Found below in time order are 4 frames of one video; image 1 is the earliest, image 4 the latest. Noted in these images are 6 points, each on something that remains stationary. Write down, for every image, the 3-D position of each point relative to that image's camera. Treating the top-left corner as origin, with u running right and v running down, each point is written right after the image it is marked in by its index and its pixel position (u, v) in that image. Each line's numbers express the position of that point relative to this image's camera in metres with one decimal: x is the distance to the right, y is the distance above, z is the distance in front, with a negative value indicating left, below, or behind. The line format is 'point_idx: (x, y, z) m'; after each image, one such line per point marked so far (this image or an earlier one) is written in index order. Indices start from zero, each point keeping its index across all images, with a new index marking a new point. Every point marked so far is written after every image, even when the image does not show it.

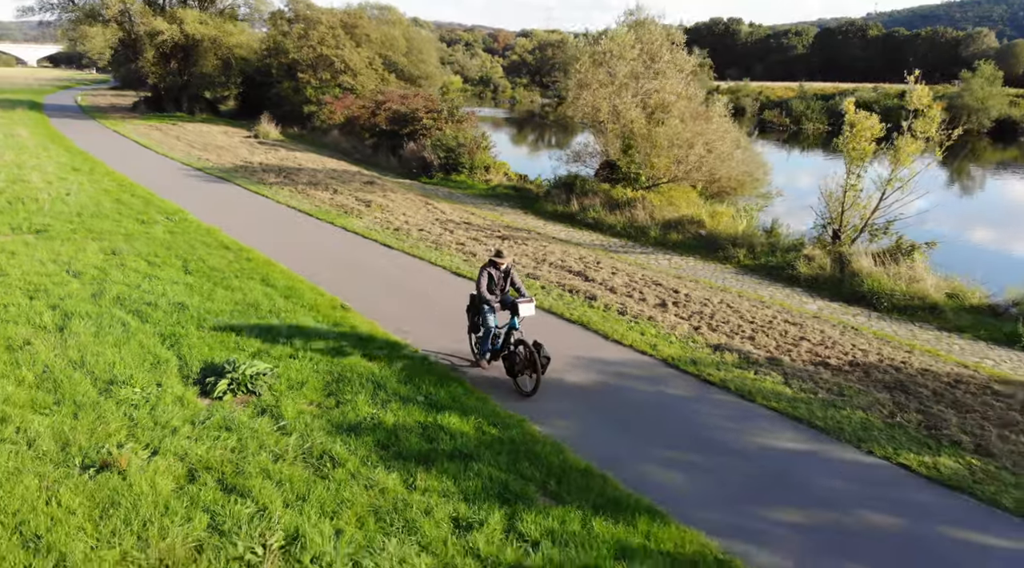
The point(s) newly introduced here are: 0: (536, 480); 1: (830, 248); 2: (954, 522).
0: (+0.2, -1.8, +7.4) m
1: (+6.3, +0.7, +16.4) m
2: (+4.0, -2.1, +7.2) m
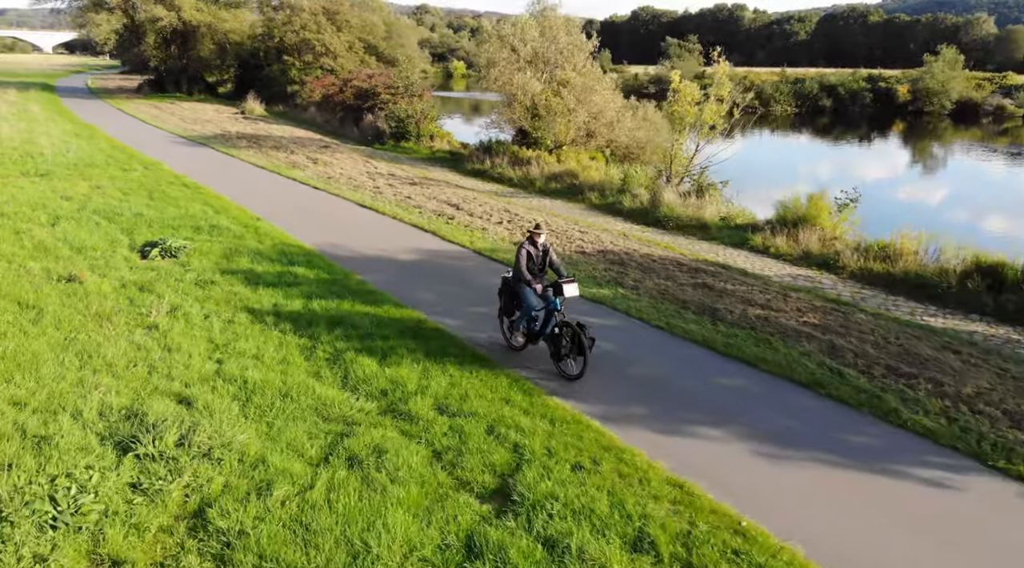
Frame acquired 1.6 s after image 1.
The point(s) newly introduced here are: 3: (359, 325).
0: (-2.6, -0.1, +12.1) m
1: (+3.6, +2.4, +21.0) m
2: (+1.1, -0.5, +11.8) m
3: (-2.0, -0.5, +10.6) m
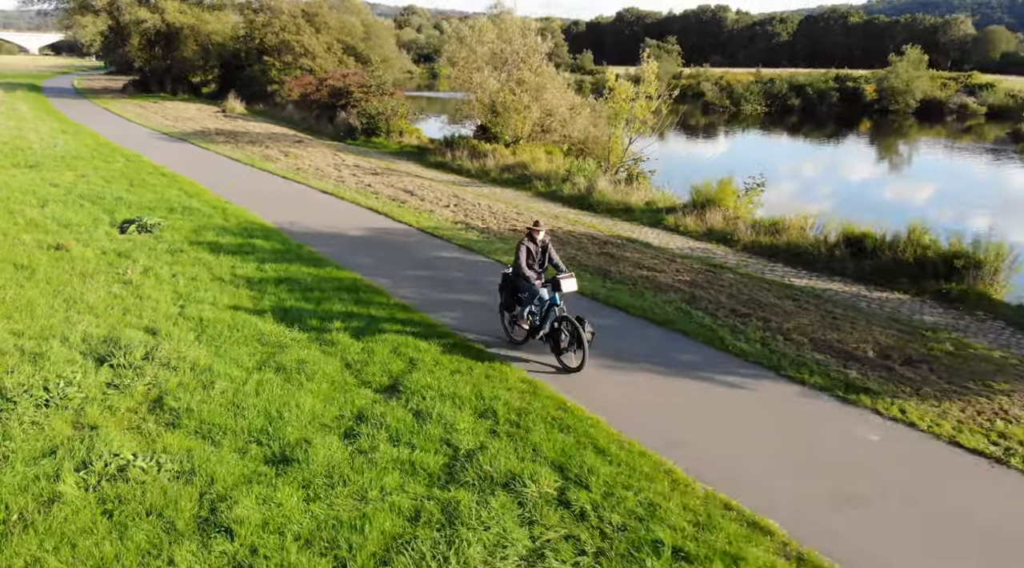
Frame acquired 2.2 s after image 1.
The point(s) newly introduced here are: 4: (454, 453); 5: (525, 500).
0: (-3.9, +0.4, +14.1) m
1: (+2.2, +3.0, +23.1) m
2: (-0.2, +0.1, +13.8) m
3: (-3.3, 0.0, +12.6) m
4: (-0.5, -1.5, +7.3) m
5: (+0.2, -1.7, +6.5) m
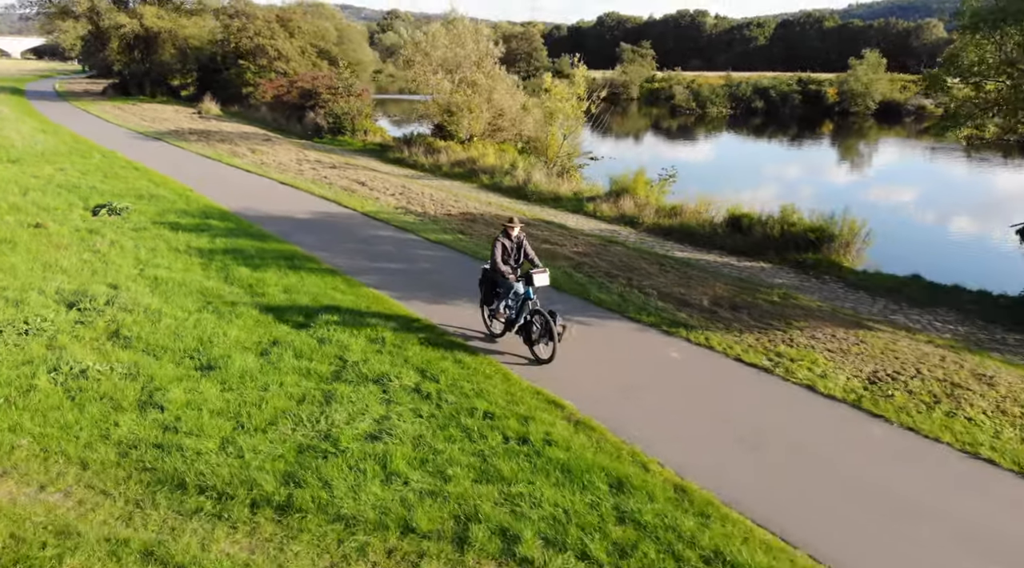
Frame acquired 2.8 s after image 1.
0: (-5.5, +1.0, +16.3) m
1: (+0.4, +3.5, +25.3) m
2: (-1.7, +0.7, +16.1) m
3: (-4.8, +0.6, +14.8) m
4: (-2.0, -0.9, +9.5) m
5: (-1.3, -1.1, +8.7) m
